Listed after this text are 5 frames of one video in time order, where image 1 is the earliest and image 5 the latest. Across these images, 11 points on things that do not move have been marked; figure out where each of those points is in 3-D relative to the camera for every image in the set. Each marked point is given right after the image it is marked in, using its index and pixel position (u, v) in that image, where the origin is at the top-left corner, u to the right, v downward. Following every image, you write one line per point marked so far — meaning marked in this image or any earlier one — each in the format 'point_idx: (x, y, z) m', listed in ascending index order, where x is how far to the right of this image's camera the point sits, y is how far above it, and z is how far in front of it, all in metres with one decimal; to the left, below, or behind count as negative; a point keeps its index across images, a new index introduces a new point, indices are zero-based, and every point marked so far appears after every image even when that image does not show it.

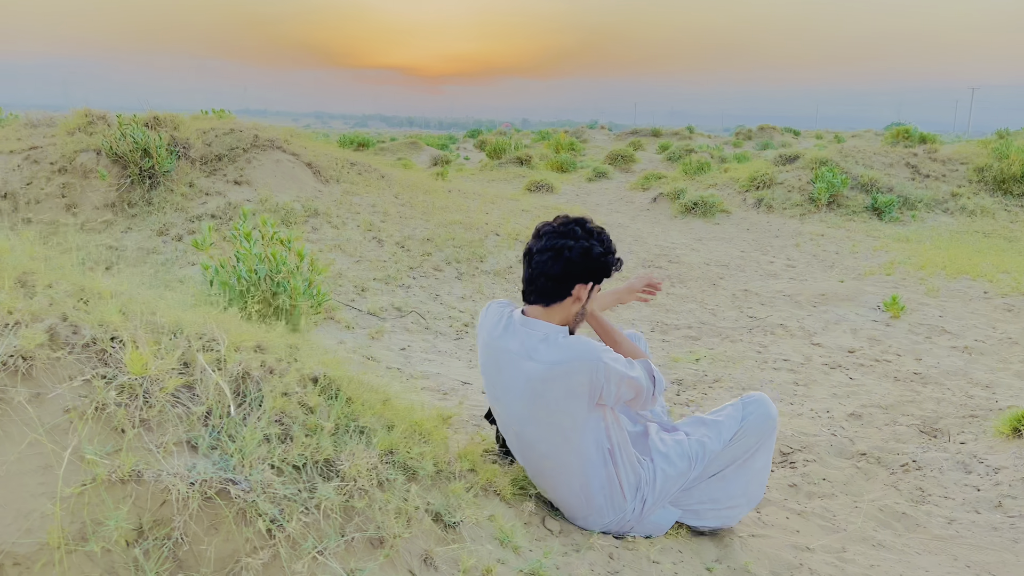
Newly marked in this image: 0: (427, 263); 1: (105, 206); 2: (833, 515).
0: (-0.7, +0.2, +6.7) m
1: (-3.2, +0.6, +6.7) m
2: (+1.1, -0.8, +2.9) m
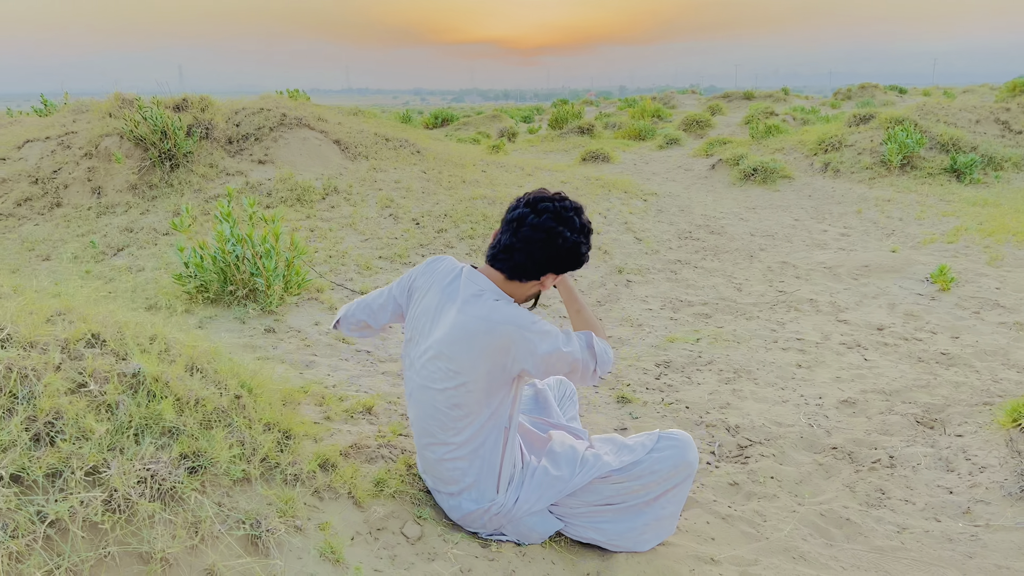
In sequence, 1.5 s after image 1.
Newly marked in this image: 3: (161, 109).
0: (-0.6, +0.4, +6.6) m
1: (-3.1, +0.8, +6.8) m
2: (+0.8, -0.7, +2.6) m
3: (-3.1, +1.6, +7.5) m
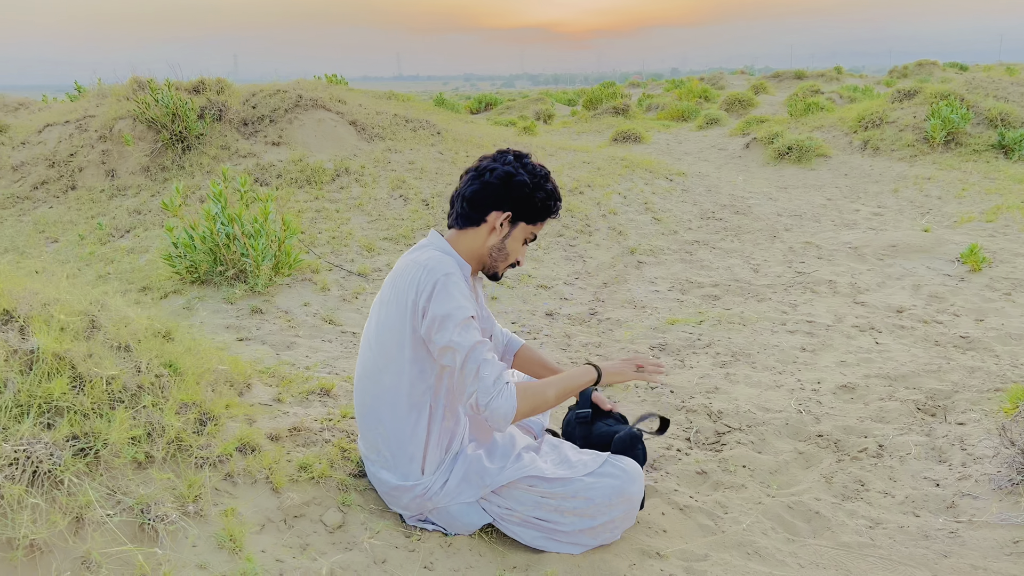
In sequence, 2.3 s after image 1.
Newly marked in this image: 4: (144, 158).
0: (-0.5, +0.5, +6.4) m
1: (-3.0, +0.9, +6.8) m
2: (+0.6, -0.6, +2.4) m
3: (-3.0, +1.7, +7.5) m
4: (-3.0, +1.1, +6.9) m
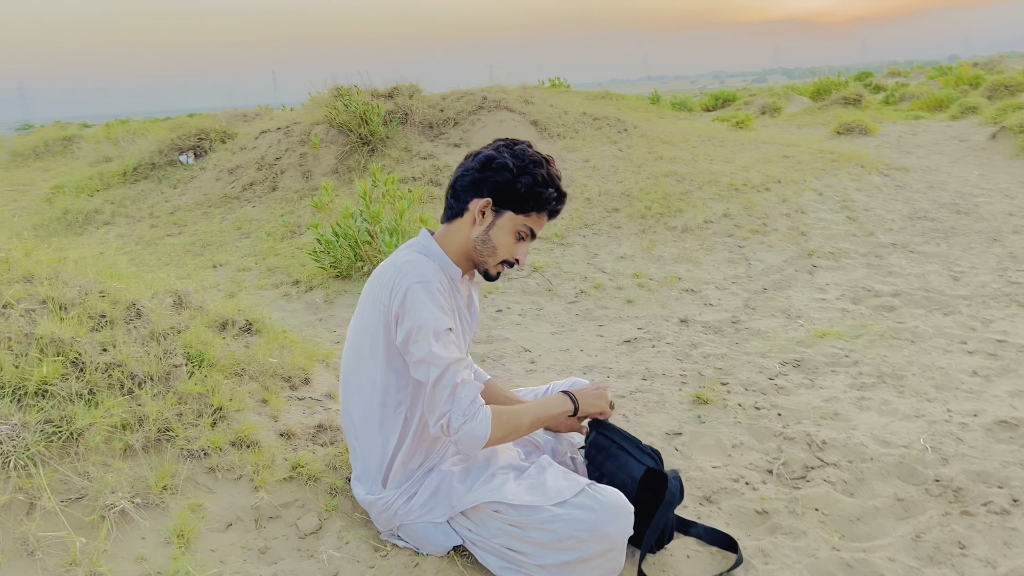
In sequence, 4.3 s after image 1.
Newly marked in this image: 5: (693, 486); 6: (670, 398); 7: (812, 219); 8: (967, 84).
0: (+0.7, +0.5, +6.2) m
1: (-1.6, +1.0, +7.3) m
2: (+0.6, -0.7, +2.0) m
3: (-1.3, +1.8, +7.9) m
4: (-1.6, +1.1, +7.4) m
5: (+0.5, -0.6, +2.4) m
6: (+0.6, -0.4, +3.2) m
7: (+2.3, +0.5, +6.4) m
8: (+10.5, +4.7, +19.7) m
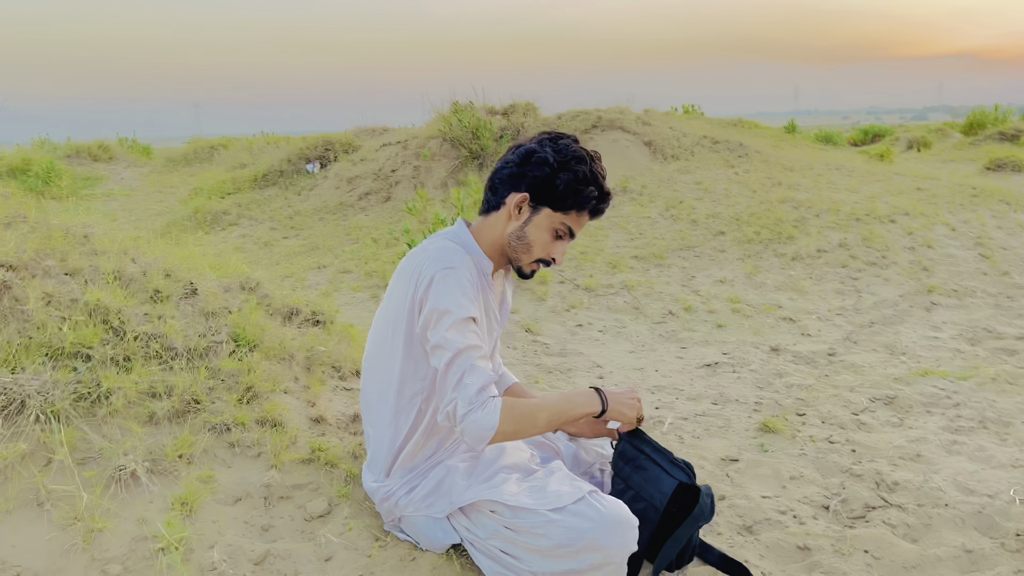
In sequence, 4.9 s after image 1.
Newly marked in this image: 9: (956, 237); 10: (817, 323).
0: (+1.4, +0.3, +6.0) m
1: (-0.6, +0.9, +7.4) m
2: (+0.6, -0.7, +1.8) m
3: (-0.3, +1.7, +8.0) m
4: (-0.6, +1.0, +7.5) m
5: (+0.6, -0.6, +2.3) m
6: (+0.8, -0.5, +3.0) m
7: (+3.0, +0.2, +6.0) m
8: (+13.4, +3.4, +17.9) m
9: (+3.4, +0.4, +6.4) m
10: (+1.7, -0.2, +4.6) m
